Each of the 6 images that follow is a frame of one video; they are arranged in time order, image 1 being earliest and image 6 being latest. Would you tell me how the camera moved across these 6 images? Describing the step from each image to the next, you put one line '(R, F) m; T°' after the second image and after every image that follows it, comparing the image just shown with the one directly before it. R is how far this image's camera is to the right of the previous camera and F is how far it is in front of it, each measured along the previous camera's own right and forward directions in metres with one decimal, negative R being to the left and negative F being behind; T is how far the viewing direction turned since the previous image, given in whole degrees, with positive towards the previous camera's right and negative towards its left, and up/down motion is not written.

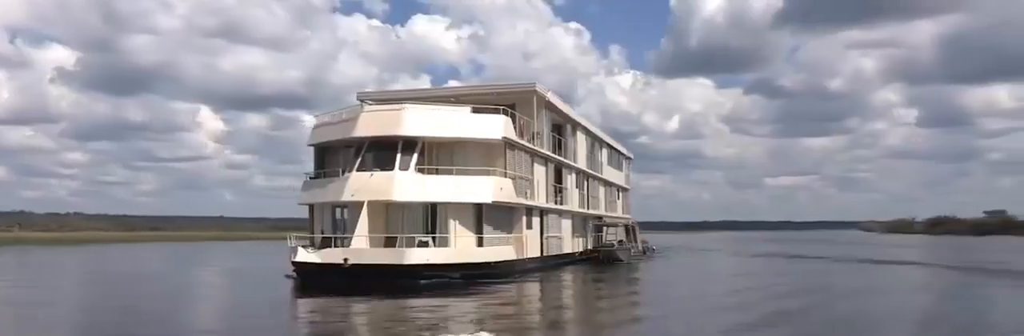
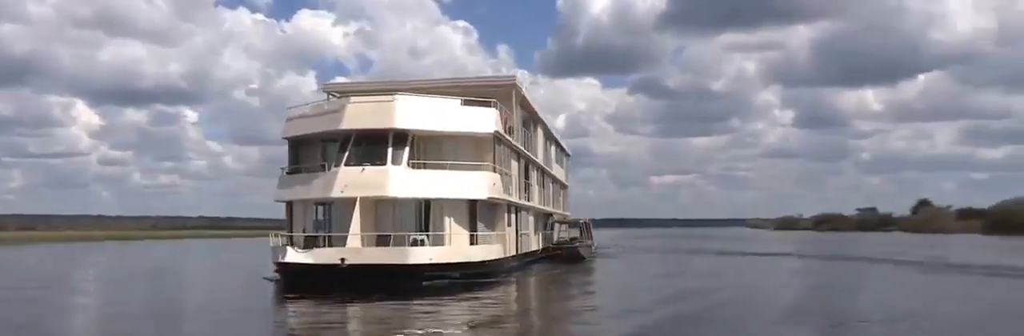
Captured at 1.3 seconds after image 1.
(-3.0, +1.2) m; +7°
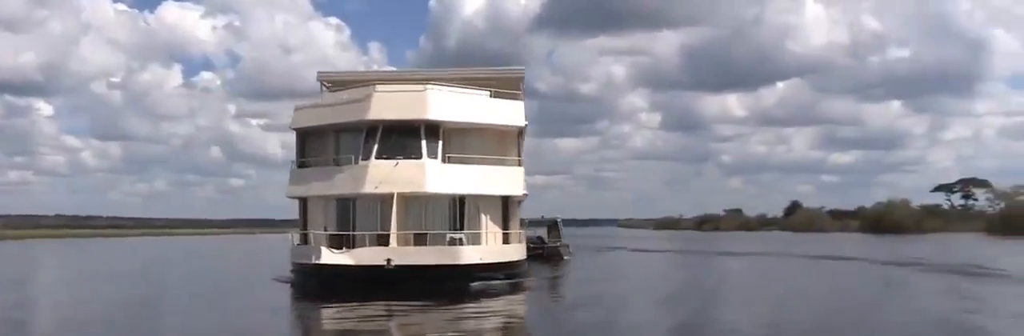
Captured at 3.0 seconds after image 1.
(-4.5, +1.7) m; +8°
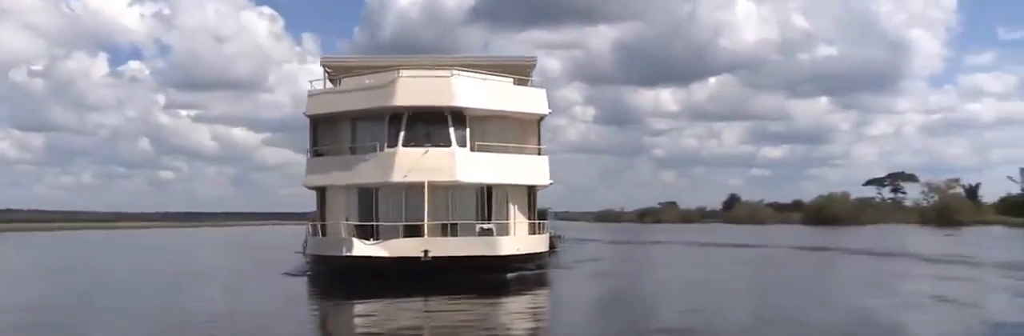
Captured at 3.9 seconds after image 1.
(-2.5, +0.7) m; +4°
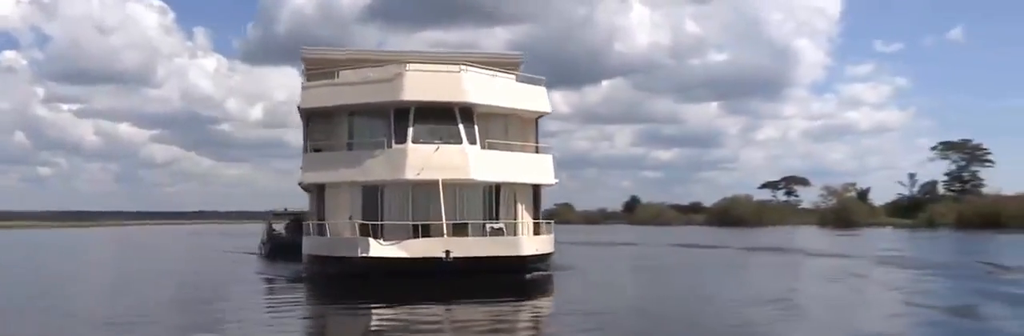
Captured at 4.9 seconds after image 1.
(-3.0, +0.7) m; +6°
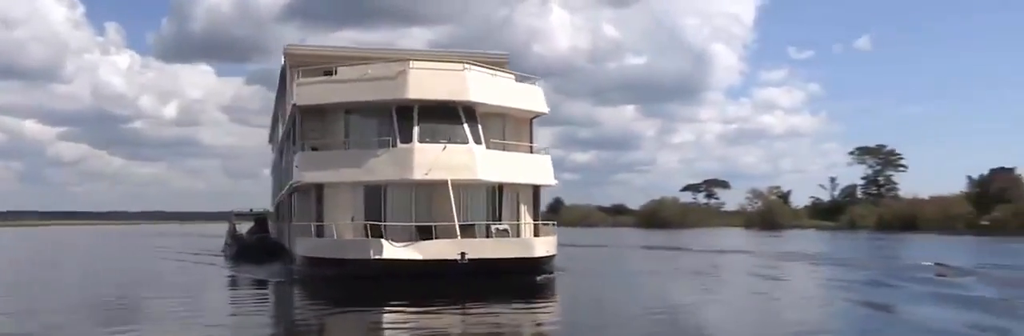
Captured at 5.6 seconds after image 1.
(-2.2, +0.4) m; +5°
